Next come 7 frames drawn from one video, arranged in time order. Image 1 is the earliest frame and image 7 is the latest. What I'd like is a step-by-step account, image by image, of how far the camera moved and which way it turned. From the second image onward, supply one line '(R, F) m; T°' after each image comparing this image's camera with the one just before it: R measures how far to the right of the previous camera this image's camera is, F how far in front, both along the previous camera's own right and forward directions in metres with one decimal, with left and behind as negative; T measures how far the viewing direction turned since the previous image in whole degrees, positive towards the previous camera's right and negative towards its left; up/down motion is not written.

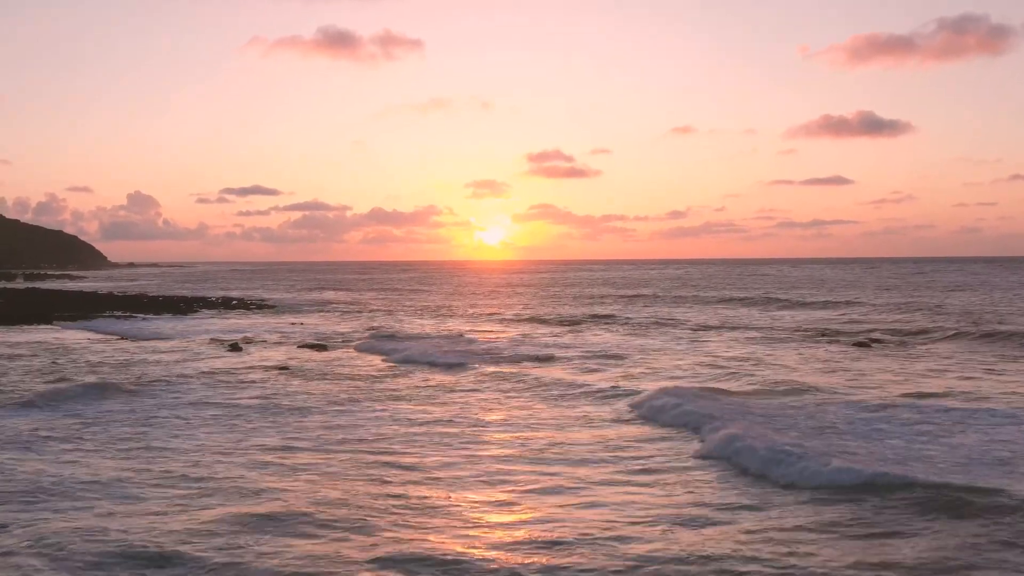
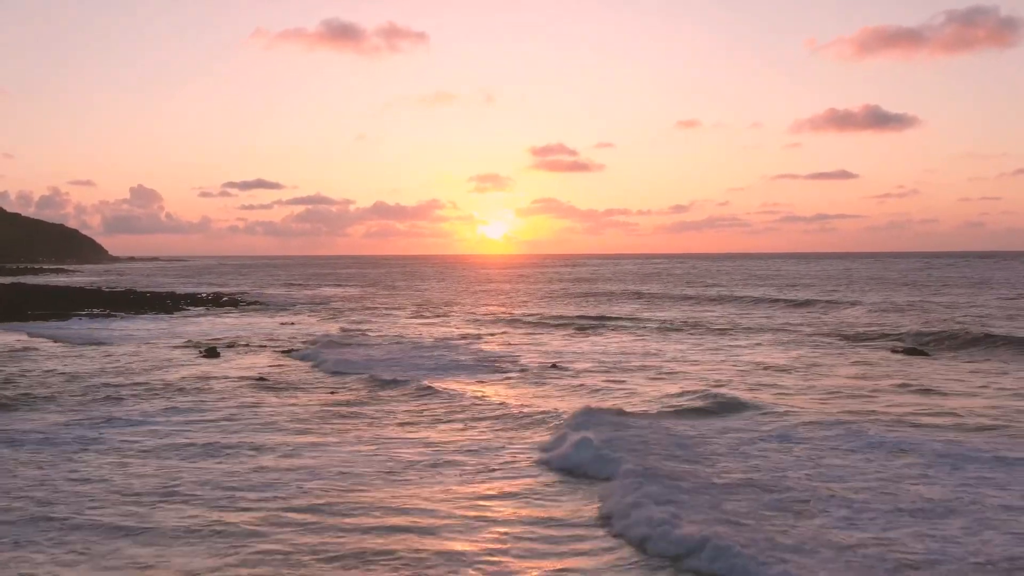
(-0.1, +3.0) m; 0°
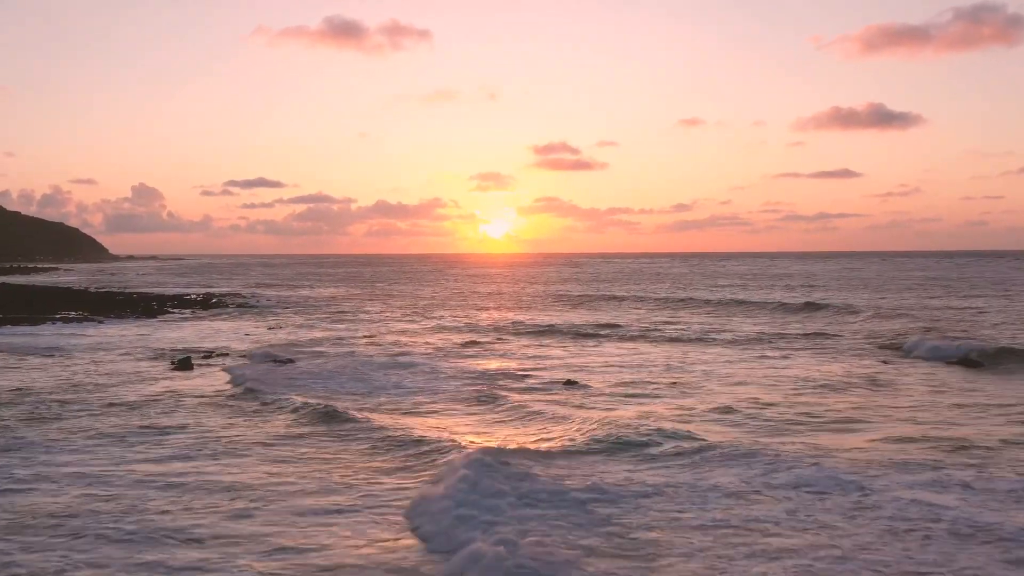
(-0.1, +2.8) m; 0°
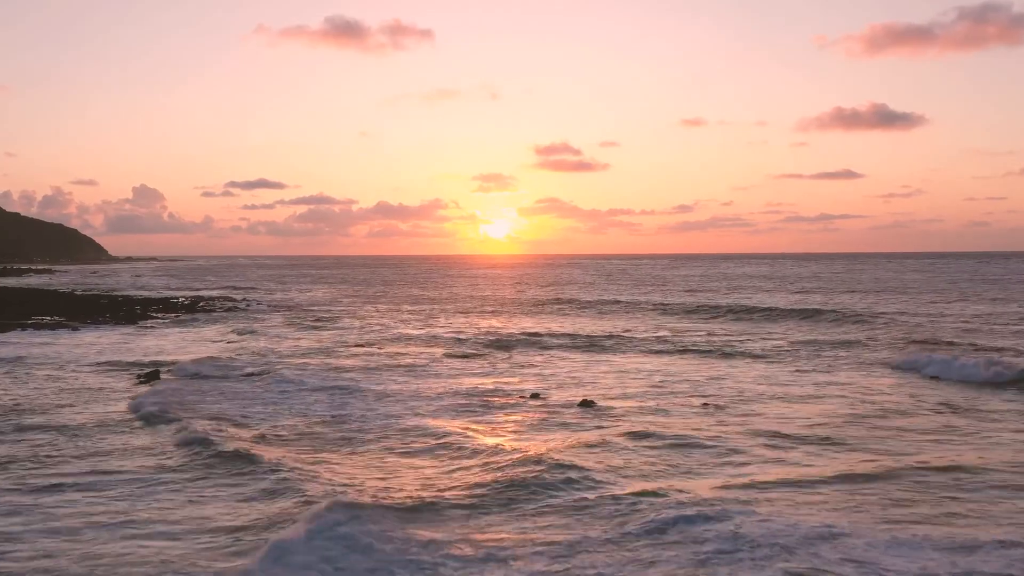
(-0.1, +2.7) m; 0°
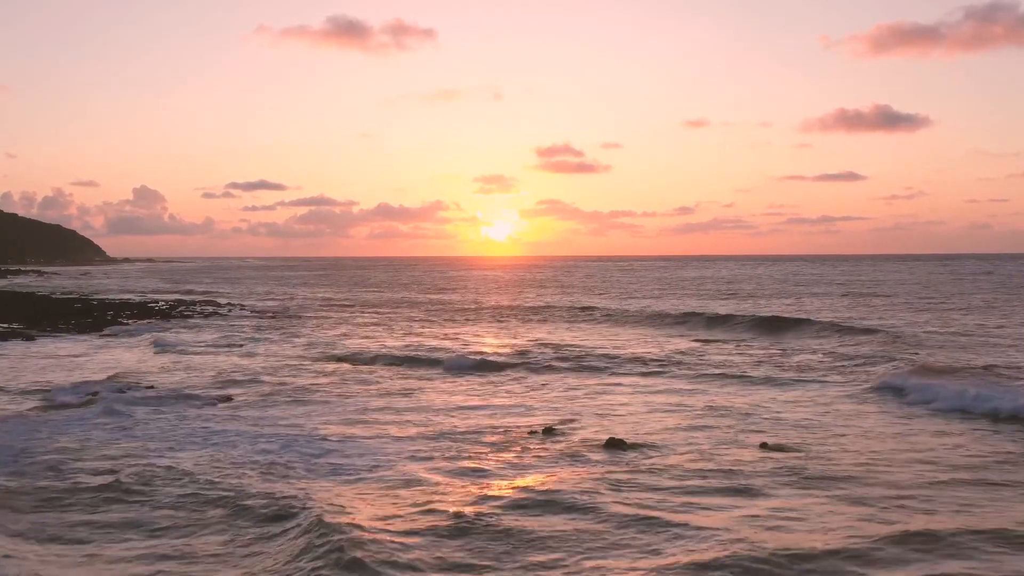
(-0.2, +3.9) m; 0°
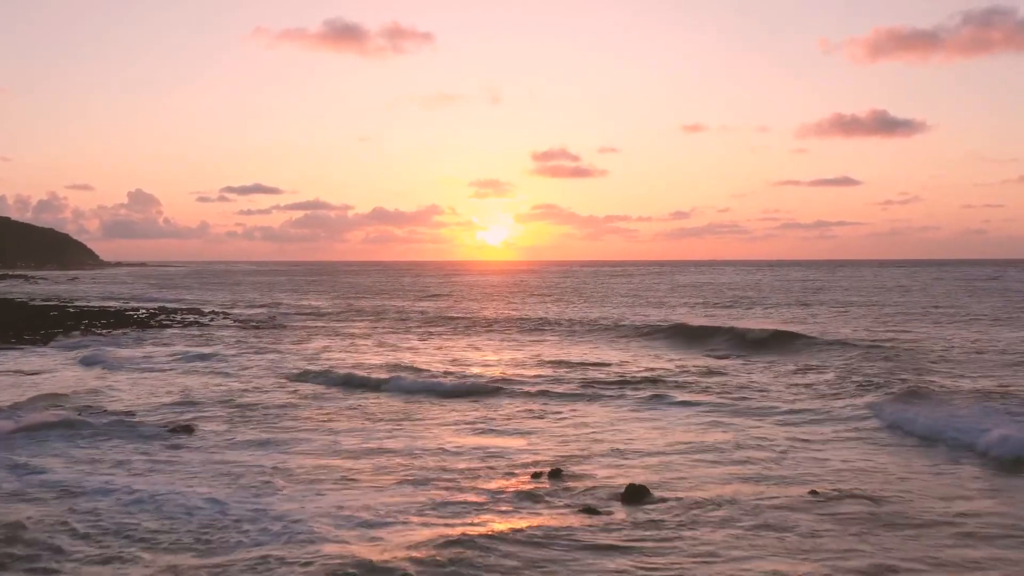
(-0.1, +2.5) m; 0°
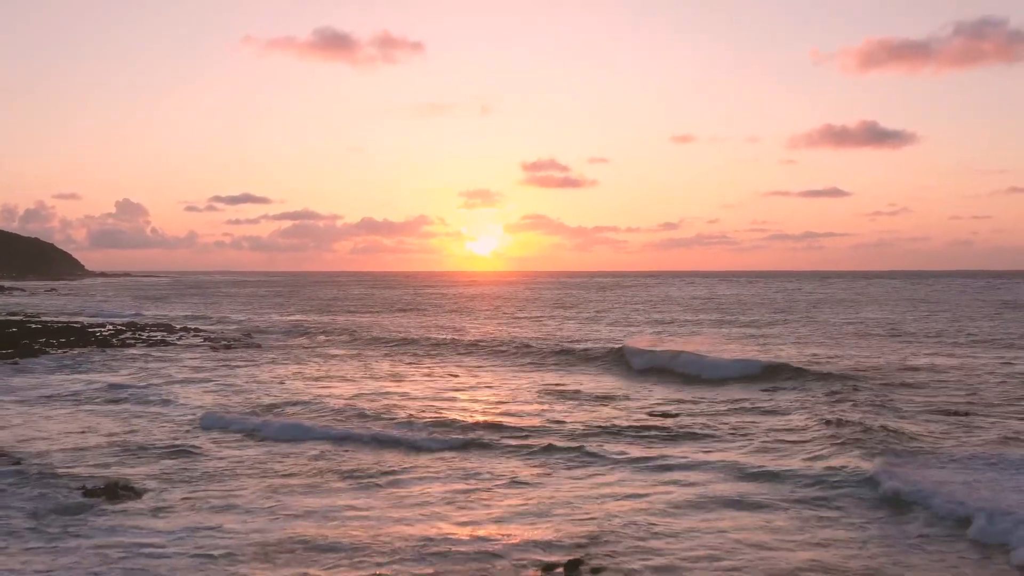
(-0.2, +3.4) m; +1°
